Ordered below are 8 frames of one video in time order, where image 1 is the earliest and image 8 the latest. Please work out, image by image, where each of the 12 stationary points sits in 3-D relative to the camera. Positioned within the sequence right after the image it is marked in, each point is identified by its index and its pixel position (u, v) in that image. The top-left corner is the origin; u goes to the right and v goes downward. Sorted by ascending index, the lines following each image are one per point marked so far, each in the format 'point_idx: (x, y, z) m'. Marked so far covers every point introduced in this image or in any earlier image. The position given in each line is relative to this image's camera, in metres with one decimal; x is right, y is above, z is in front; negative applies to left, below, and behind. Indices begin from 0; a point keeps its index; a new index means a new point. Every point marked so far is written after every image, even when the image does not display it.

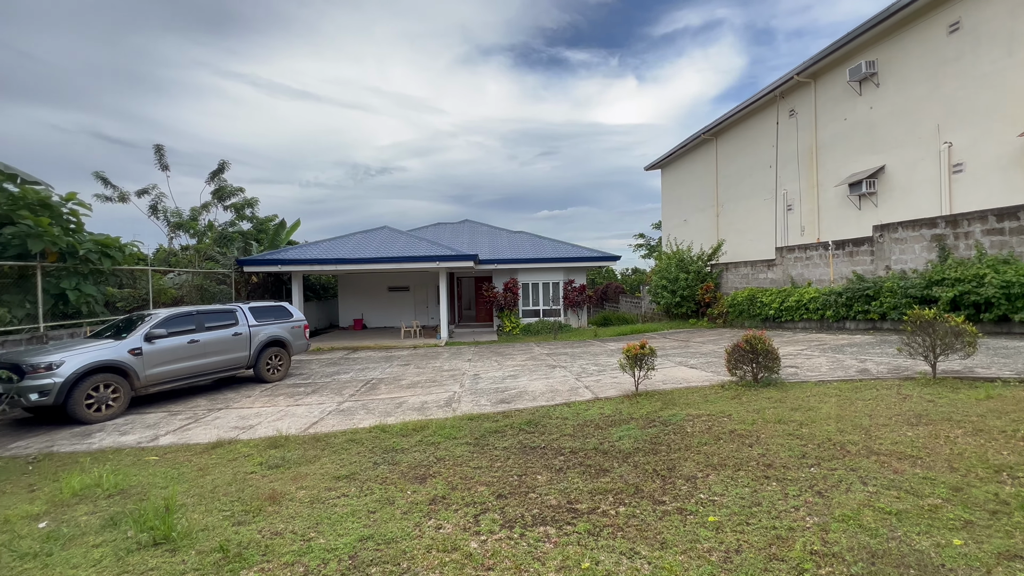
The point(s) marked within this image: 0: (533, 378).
0: (+0.4, -1.6, +7.9) m
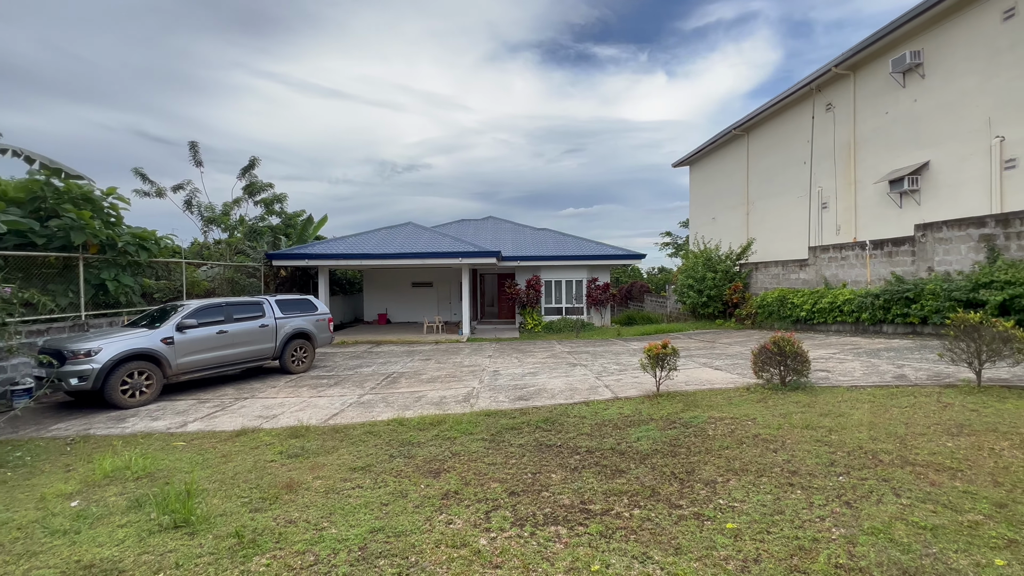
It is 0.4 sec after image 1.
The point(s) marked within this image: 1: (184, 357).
0: (+0.7, -1.5, +7.9) m
1: (-5.6, -1.2, +7.7) m
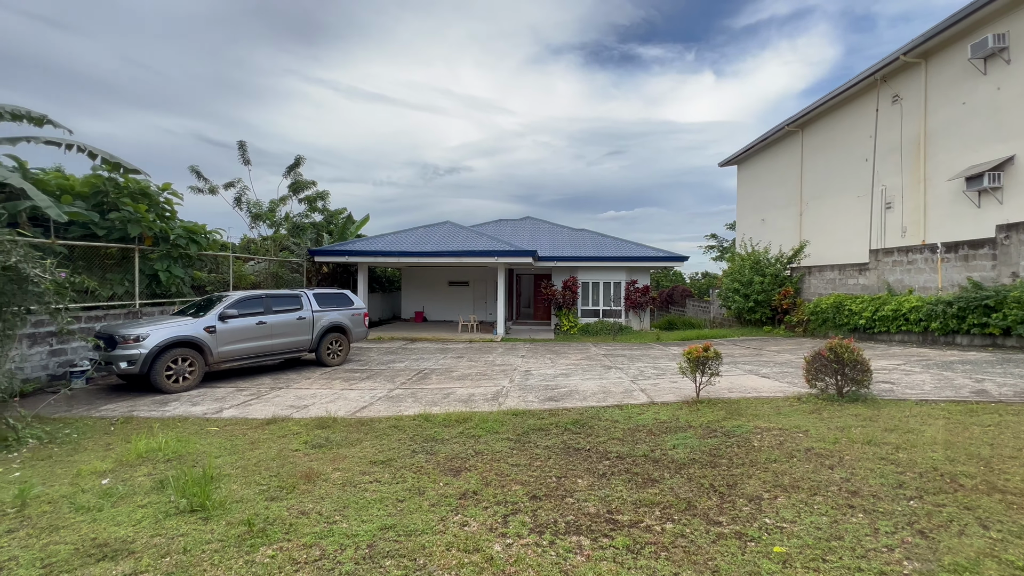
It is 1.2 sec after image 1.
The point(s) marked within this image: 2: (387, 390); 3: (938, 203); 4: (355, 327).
0: (+1.2, -1.5, +7.6) m
1: (-5.1, -1.0, +7.9) m
2: (-2.0, -1.7, +7.3) m
3: (+9.7, +1.9, +10.2) m
4: (-3.5, -0.9, +10.2) m
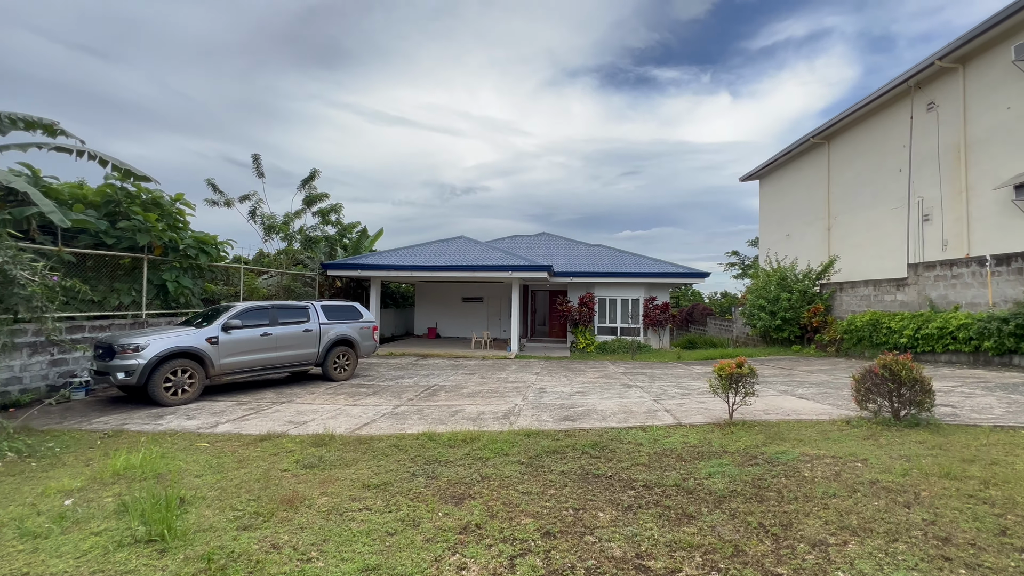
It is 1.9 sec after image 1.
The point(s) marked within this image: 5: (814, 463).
0: (+1.4, -1.7, +7.1) m
1: (-4.8, -1.2, +7.6) m
2: (-1.8, -1.8, +6.9) m
3: (+10.0, +1.6, +9.5) m
4: (-3.2, -1.2, +9.9) m
5: (+2.2, -1.3, +3.3) m
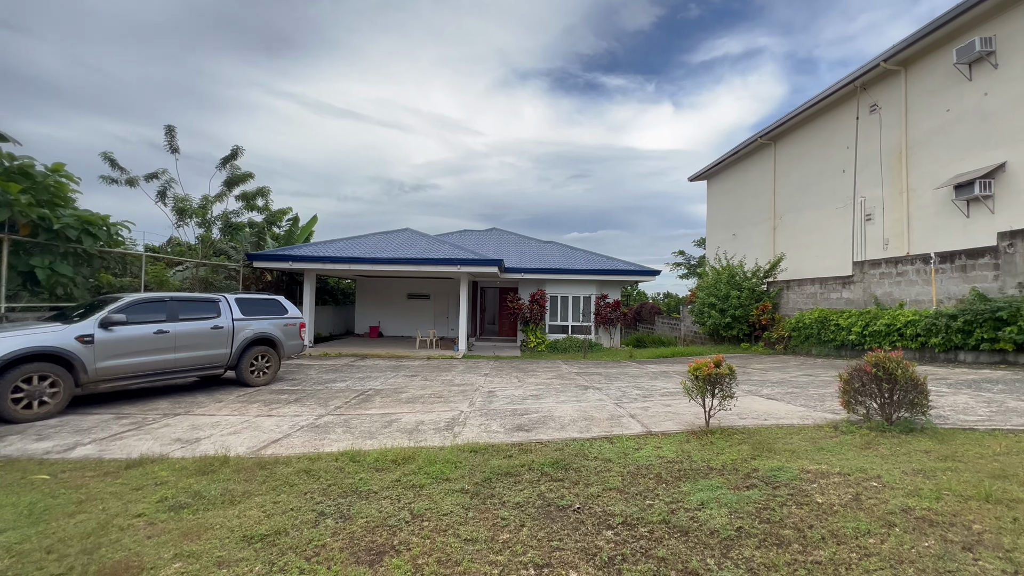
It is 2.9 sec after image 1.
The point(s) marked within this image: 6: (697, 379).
0: (+0.7, -1.6, +6.4) m
1: (-5.6, -1.0, +6.2) m
2: (-2.5, -1.7, +5.8) m
3: (+8.9, +1.6, +9.8) m
4: (-4.3, -1.0, +8.6) m
5: (+1.9, -1.2, +2.8) m
6: (+1.7, -0.8, +4.2) m
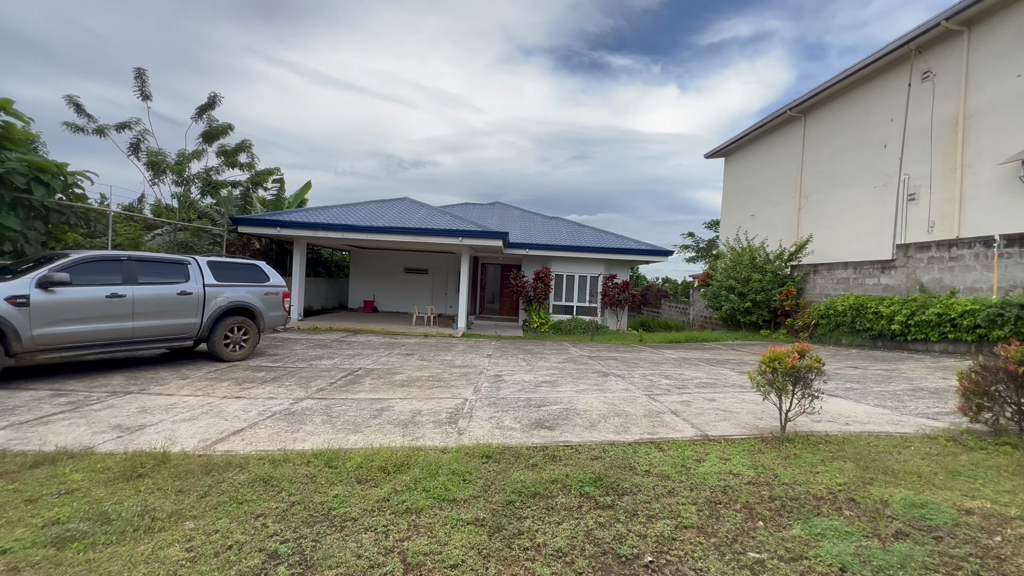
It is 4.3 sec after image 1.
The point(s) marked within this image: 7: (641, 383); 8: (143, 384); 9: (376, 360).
0: (+0.8, -1.2, +5.5) m
1: (-5.4, -0.5, +5.3) m
2: (-2.4, -1.2, +4.9) m
3: (+9.1, +1.9, +8.8) m
4: (-4.1, -0.4, +7.7) m
5: (+2.1, -1.0, +1.9) m
6: (+1.9, -0.6, +3.3) m
7: (+1.6, -1.2, +5.7) m
8: (-4.5, -1.2, +5.5) m
9: (-2.3, -1.3, +7.8) m
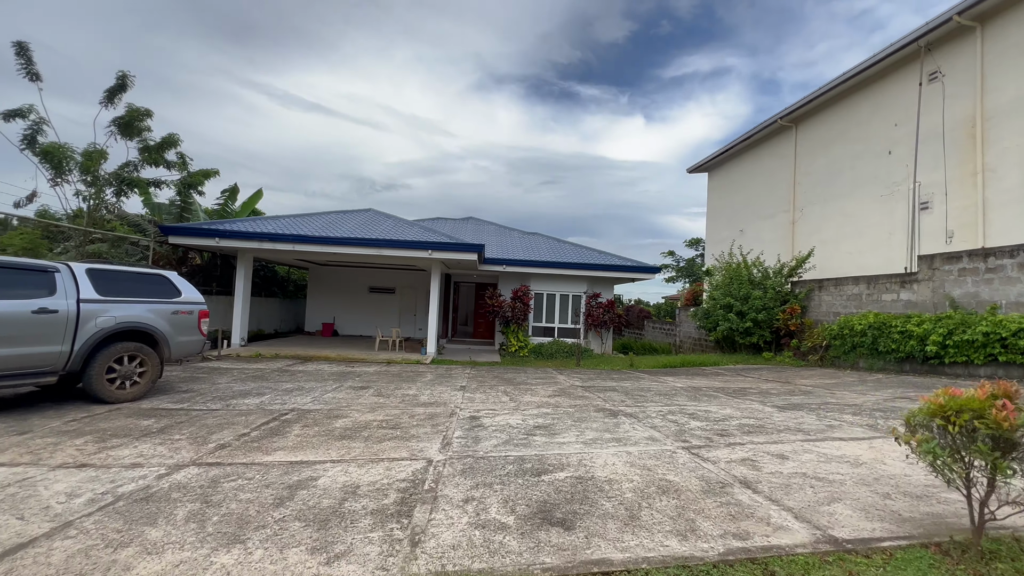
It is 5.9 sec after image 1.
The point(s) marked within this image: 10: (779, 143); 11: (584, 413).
0: (+0.7, -1.3, +4.0) m
1: (-5.6, -0.6, +3.5) m
2: (-2.5, -1.3, +3.3) m
3: (+8.8, +1.6, +8.0) m
4: (-4.4, -0.6, +6.0) m
5: (+2.1, -1.0, +0.5) m
6: (+1.9, -0.6, +1.9) m
7: (+1.5, -1.3, +4.3) m
8: (-4.6, -1.3, +3.7) m
9: (-2.6, -1.5, +6.2) m
10: (+8.1, +4.4, +13.7) m
11: (+0.8, -1.4, +5.0) m
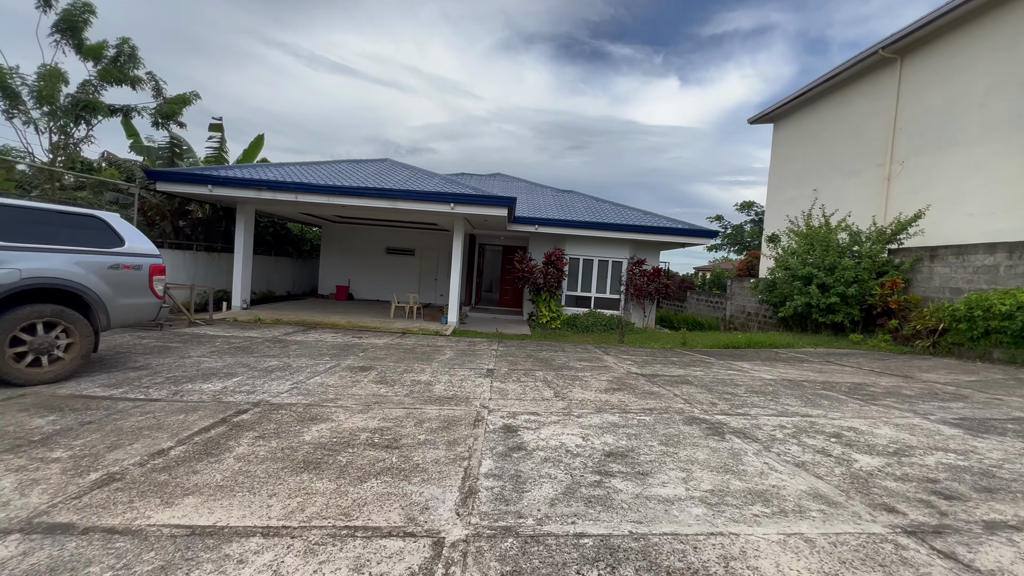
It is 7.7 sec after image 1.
0: (+1.0, -1.1, +2.4) m
1: (-5.2, -0.2, +2.1) m
2: (-2.2, -1.0, +1.8) m
3: (+9.4, +1.9, +5.7) m
4: (-3.9, -0.1, +4.5) m
5: (+2.3, -1.0, -1.2) m
6: (+2.1, -0.5, +0.2) m
7: (+1.8, -1.1, +2.6) m
8: (-4.3, -0.9, +2.3) m
9: (-2.2, -1.0, +4.7) m
10: (+9.1, +5.2, +11.3) m
11: (+1.2, -1.1, +3.4) m
